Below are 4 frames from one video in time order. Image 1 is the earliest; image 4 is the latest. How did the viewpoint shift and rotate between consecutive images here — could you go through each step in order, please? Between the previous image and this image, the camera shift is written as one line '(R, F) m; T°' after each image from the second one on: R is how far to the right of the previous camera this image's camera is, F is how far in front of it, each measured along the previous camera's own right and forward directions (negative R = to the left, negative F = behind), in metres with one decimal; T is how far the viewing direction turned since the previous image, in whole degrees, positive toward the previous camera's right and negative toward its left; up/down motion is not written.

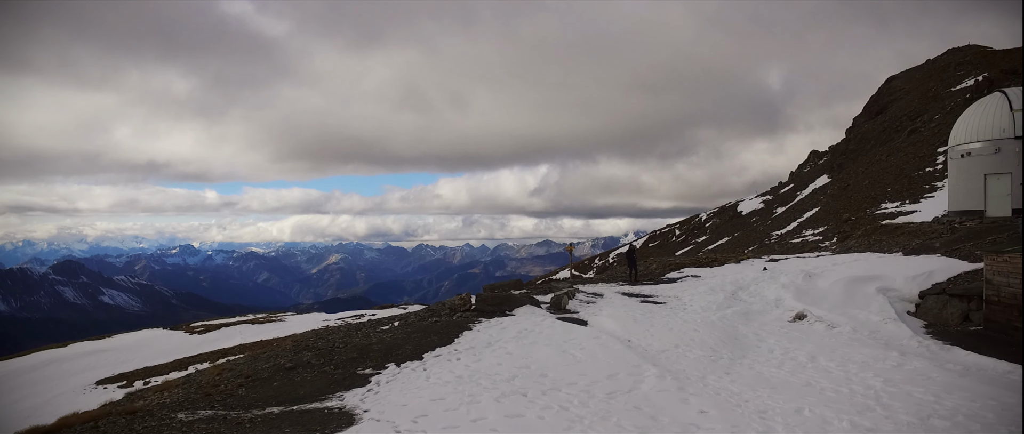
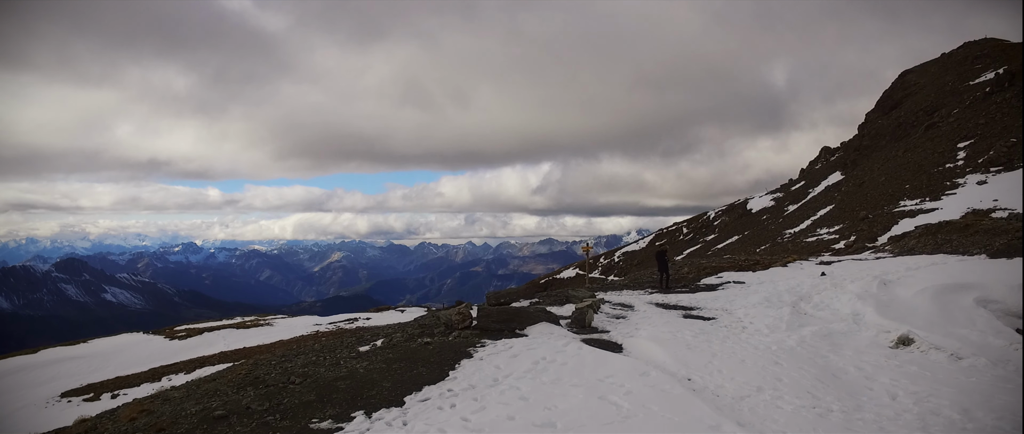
(-0.4, +4.5) m; 0°
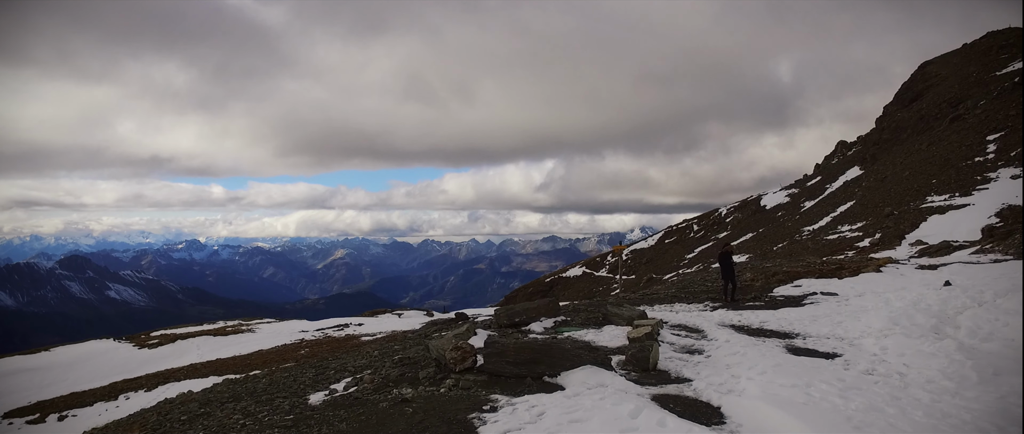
(-0.6, +5.9) m; 0°
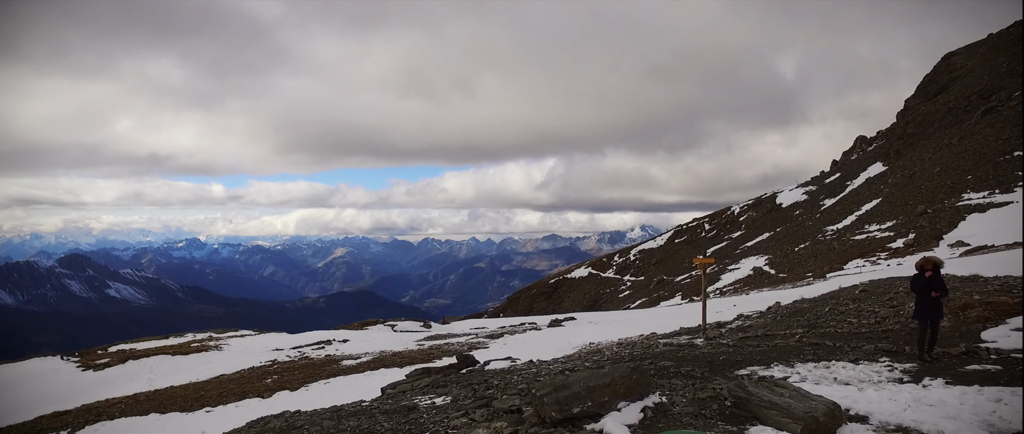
(-1.0, +7.8) m; 0°
